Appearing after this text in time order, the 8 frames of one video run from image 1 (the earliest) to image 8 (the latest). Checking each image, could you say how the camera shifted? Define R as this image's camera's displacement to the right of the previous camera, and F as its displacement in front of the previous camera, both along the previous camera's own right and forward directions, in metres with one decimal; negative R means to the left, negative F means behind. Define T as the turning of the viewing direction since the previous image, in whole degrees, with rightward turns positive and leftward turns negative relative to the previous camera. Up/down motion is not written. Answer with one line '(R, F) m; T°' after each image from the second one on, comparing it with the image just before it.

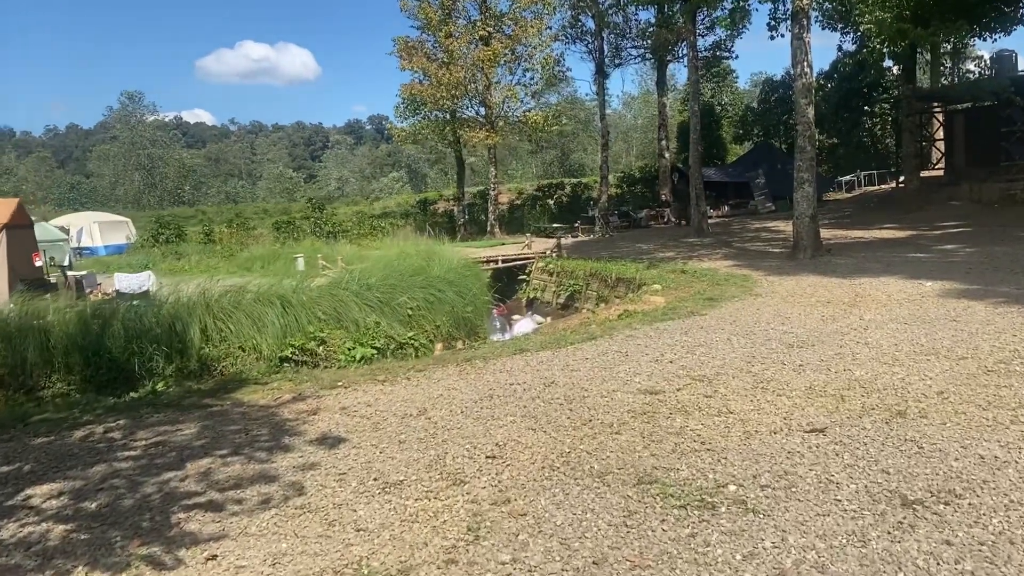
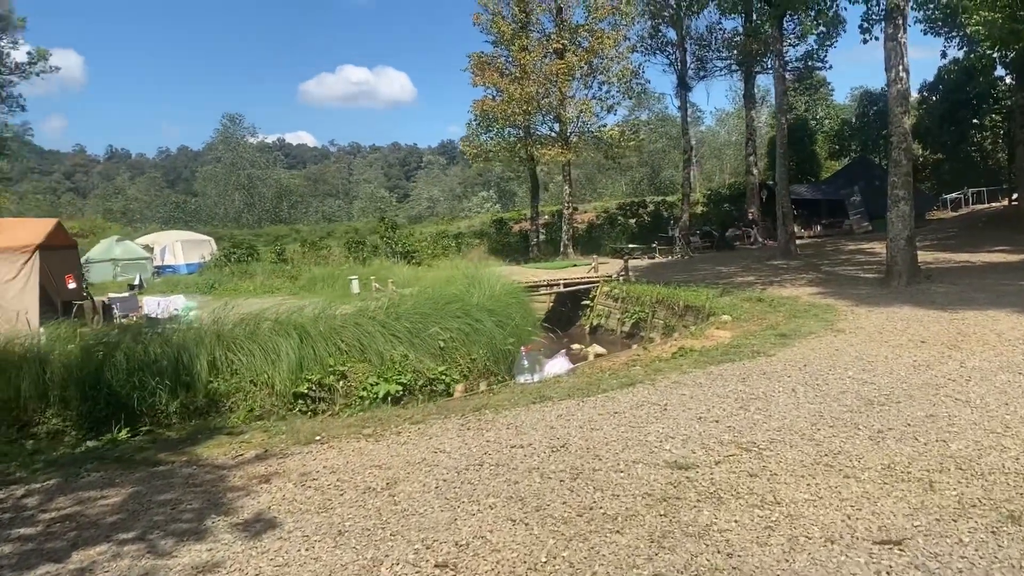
(+0.5, +1.1) m; -6°
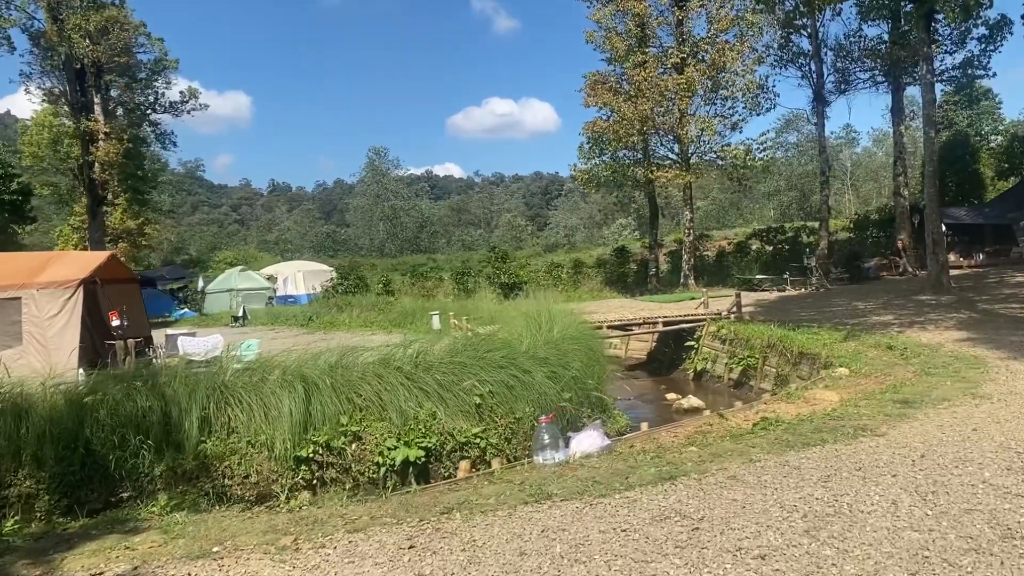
(+0.8, +1.6) m; -9°
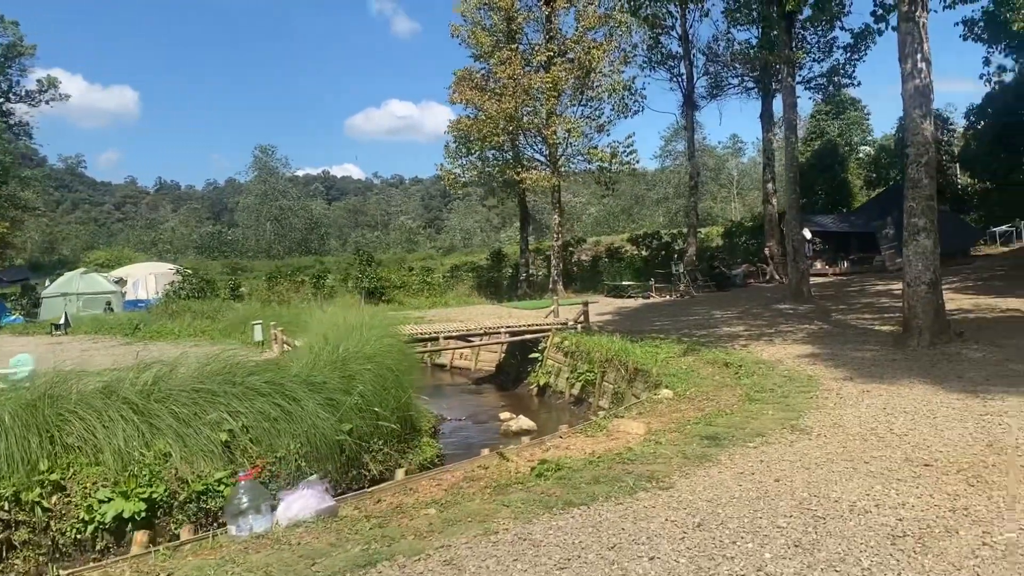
(+1.0, +1.2) m; +7°
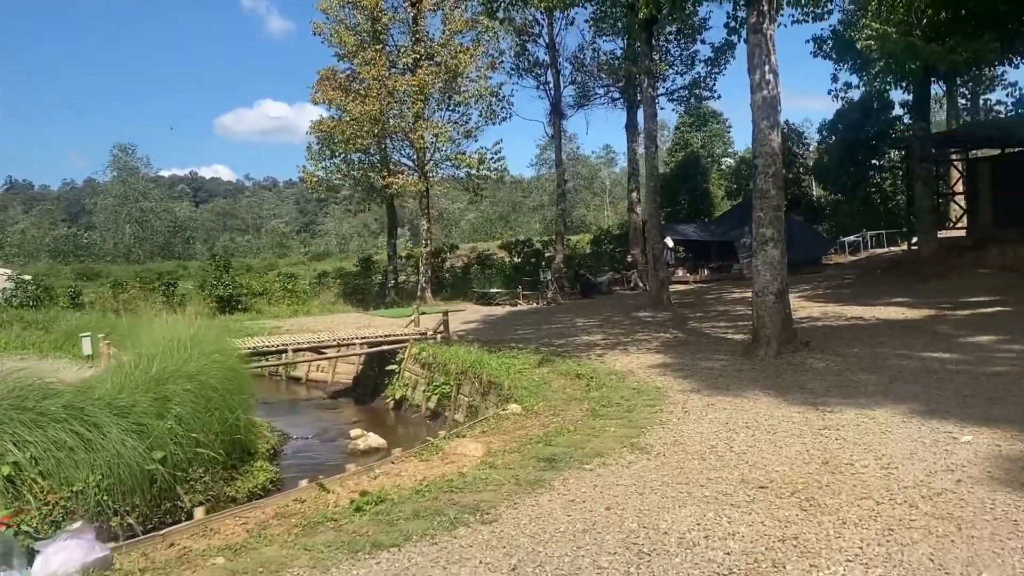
(+0.3, +0.4) m; +8°
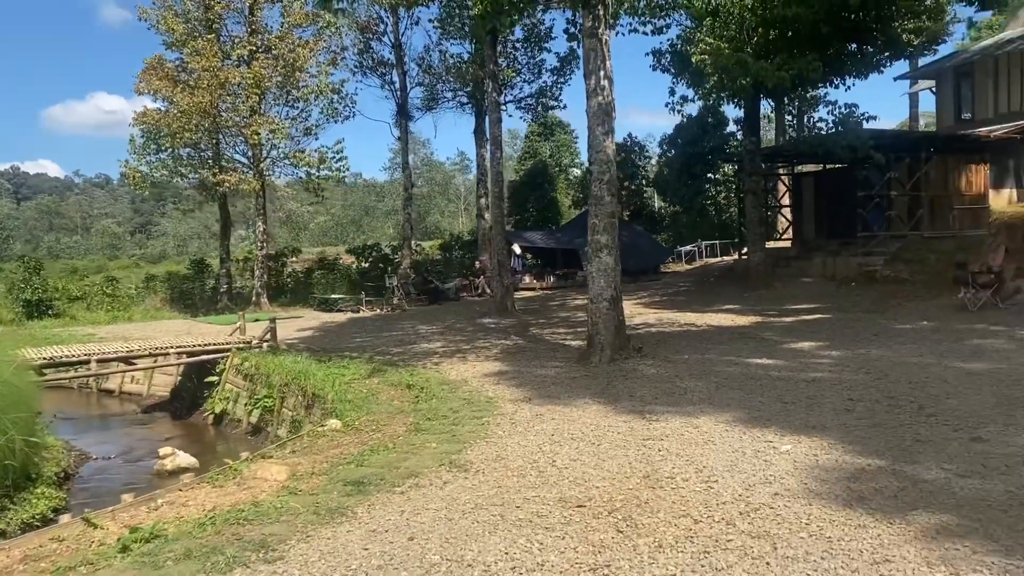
(+0.3, +0.4) m; +10°
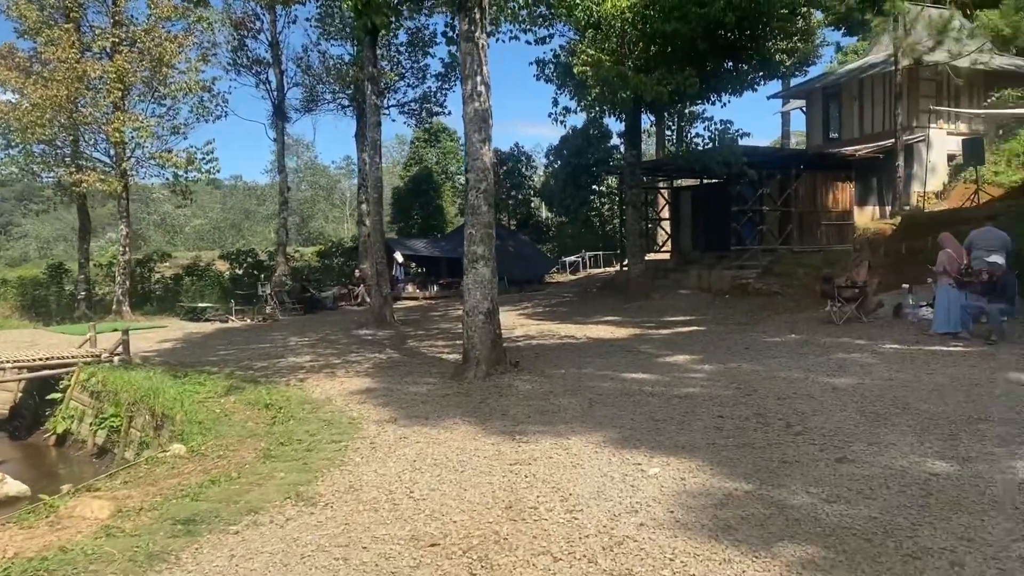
(+0.2, +0.3) m; +7°
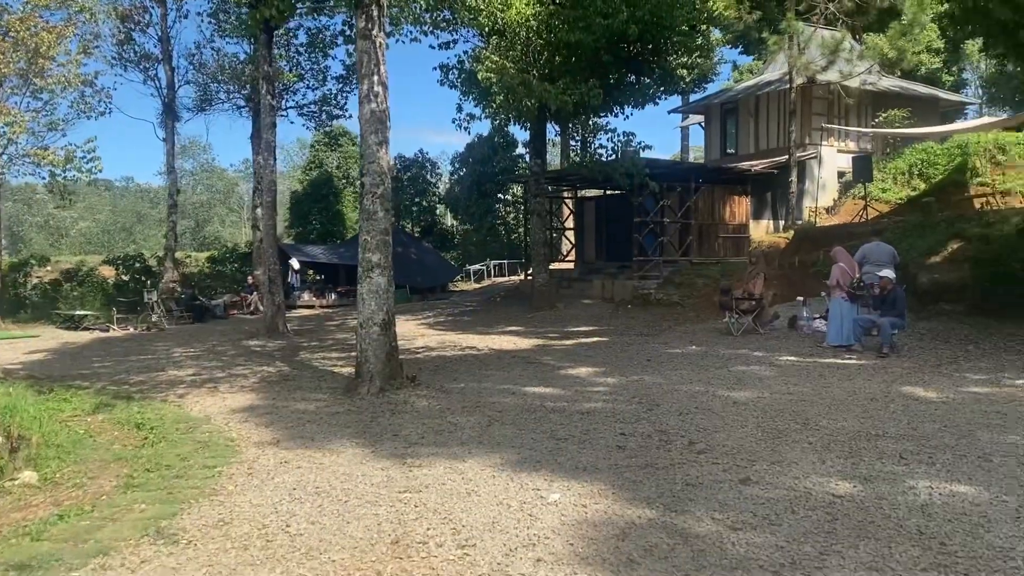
(+0.1, +0.3) m; +6°
